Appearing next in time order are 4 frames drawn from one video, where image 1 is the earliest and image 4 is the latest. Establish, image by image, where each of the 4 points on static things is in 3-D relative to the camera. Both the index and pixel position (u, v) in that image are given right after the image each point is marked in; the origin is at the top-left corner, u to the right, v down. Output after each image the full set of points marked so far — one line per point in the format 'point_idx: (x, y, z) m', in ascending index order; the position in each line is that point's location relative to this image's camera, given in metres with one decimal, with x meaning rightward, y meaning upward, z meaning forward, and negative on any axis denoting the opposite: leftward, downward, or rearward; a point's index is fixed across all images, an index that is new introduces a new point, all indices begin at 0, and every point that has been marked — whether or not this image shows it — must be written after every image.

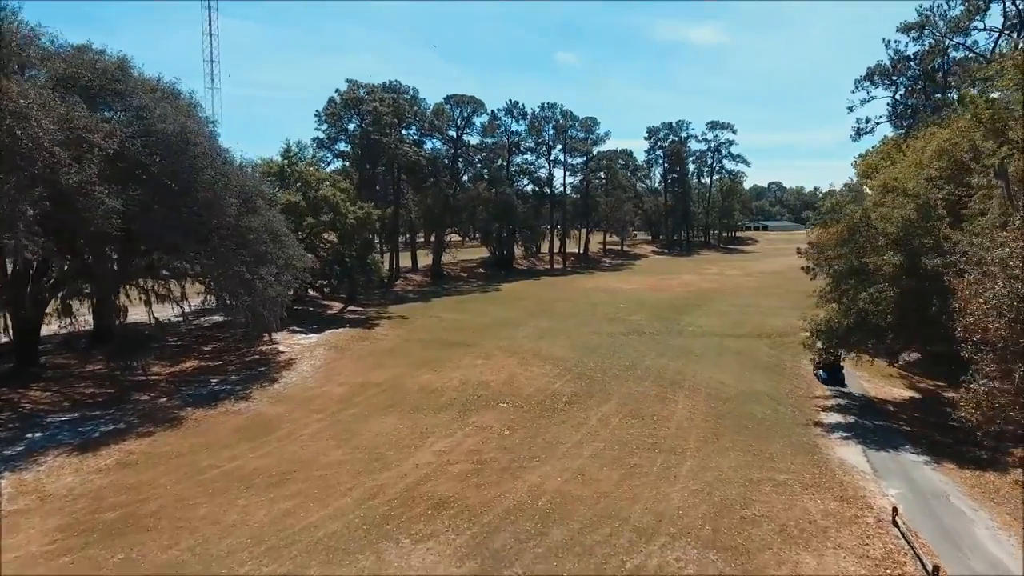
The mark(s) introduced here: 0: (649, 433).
0: (+3.1, -3.3, +14.8) m
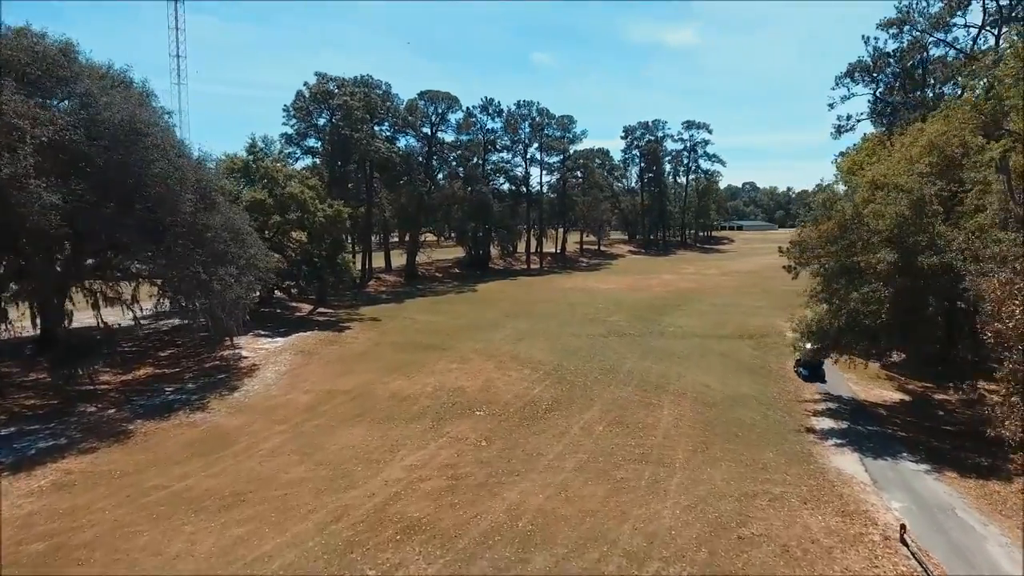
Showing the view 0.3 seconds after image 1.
0: (+2.7, -3.3, +14.0) m
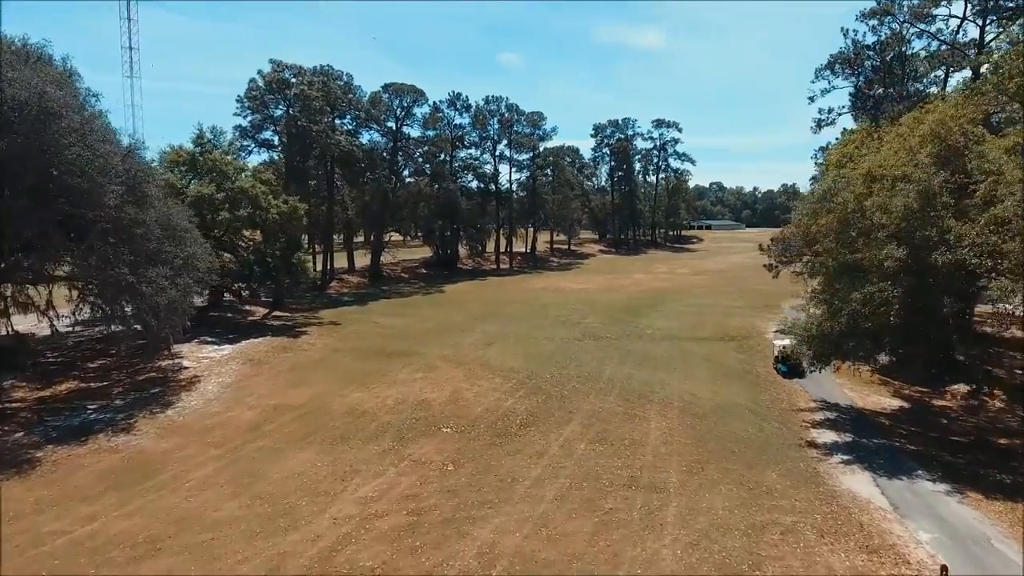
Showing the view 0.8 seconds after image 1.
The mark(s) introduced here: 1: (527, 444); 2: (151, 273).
0: (+2.1, -3.4, +12.4) m
1: (+0.3, -3.2, +13.5) m
2: (-9.4, +0.4, +16.8) m
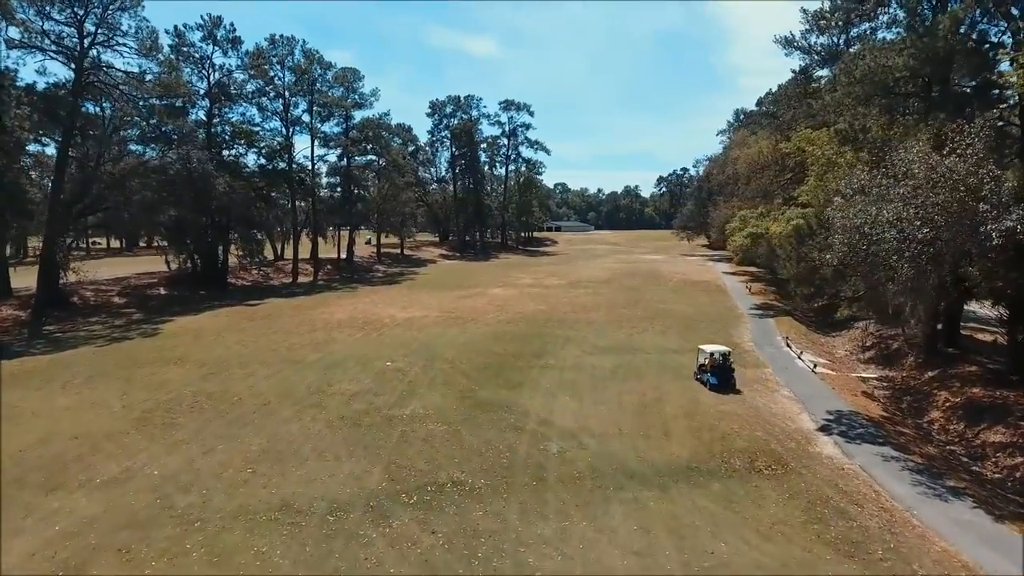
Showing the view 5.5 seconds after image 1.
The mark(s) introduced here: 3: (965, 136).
0: (+0.8, -4.3, -4.0) m
1: (-1.2, -4.2, -3.4) m
2: (-11.5, -0.9, -2.4) m
3: (+8.1, +2.8, +11.5) m
